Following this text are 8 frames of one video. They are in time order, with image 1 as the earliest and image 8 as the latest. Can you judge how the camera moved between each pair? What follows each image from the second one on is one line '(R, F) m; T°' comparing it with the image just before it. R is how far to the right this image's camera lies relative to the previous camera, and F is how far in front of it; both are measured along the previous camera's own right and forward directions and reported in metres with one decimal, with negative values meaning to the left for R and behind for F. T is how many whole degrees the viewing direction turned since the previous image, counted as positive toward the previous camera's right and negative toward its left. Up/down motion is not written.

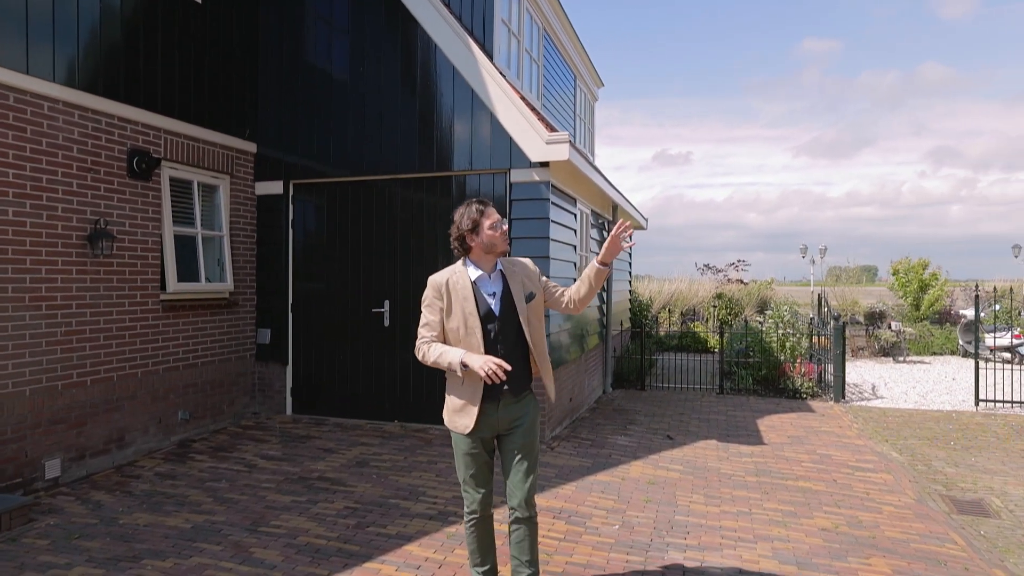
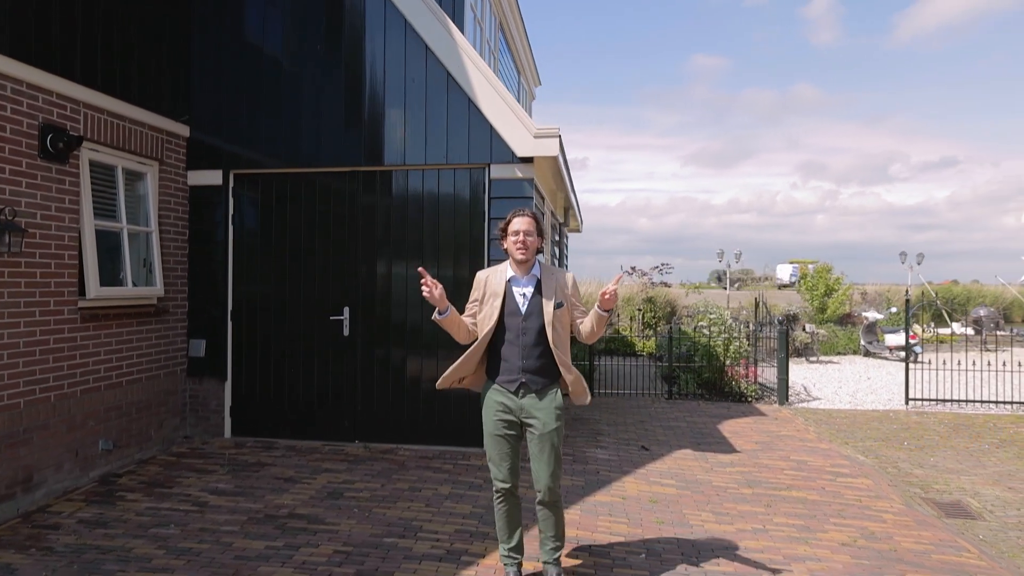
(-0.8, +0.6) m; +9°
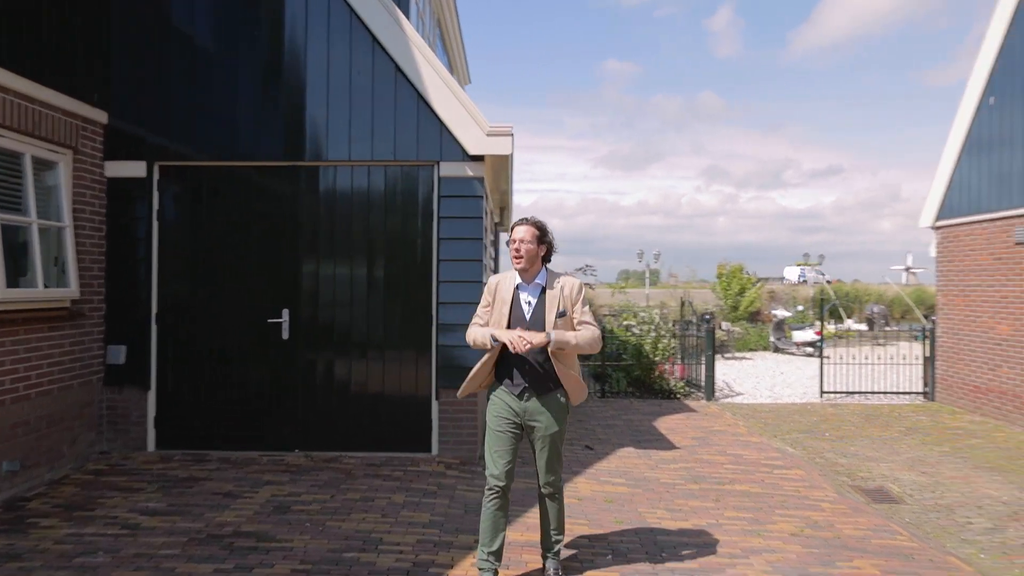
(-0.3, +0.1) m; +8°
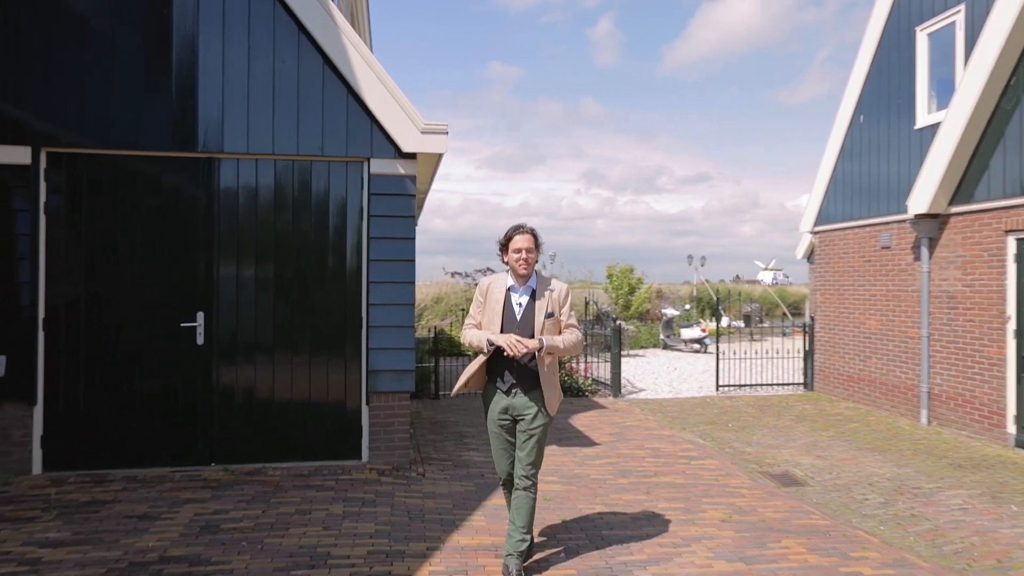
(-0.4, +0.1) m; +10°
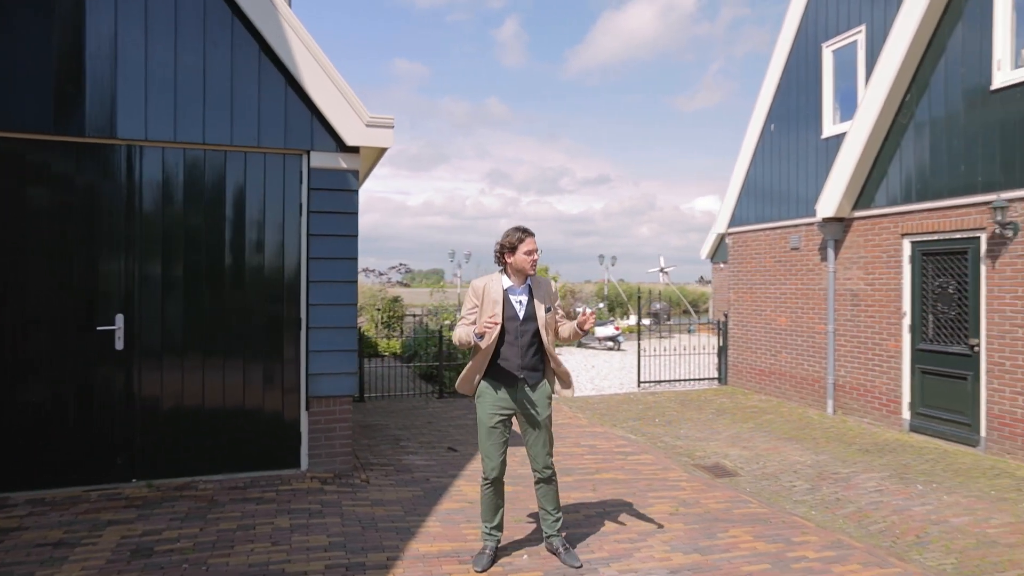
(-0.4, +0.1) m; +8°
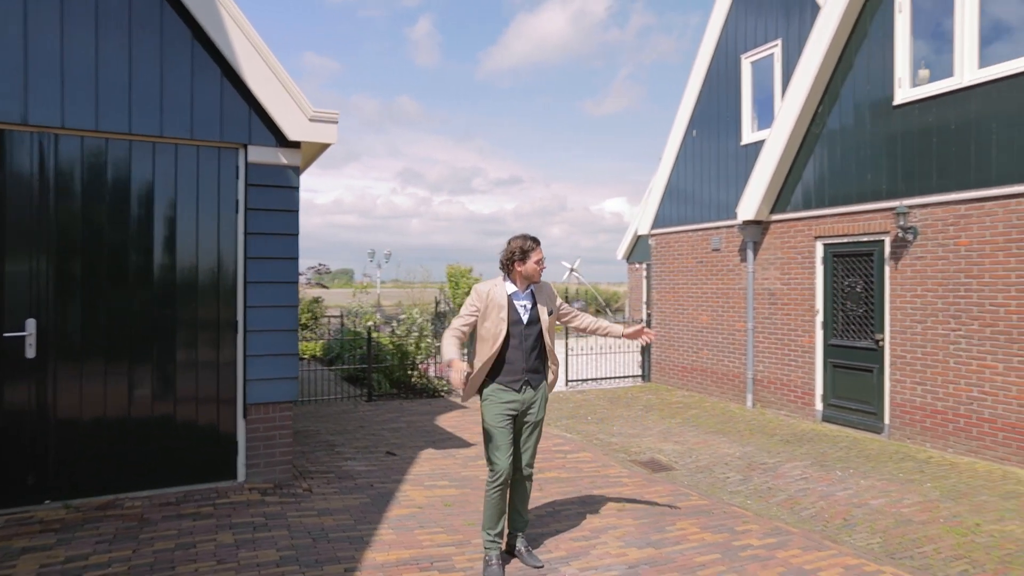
(-0.3, +0.1) m; +8°
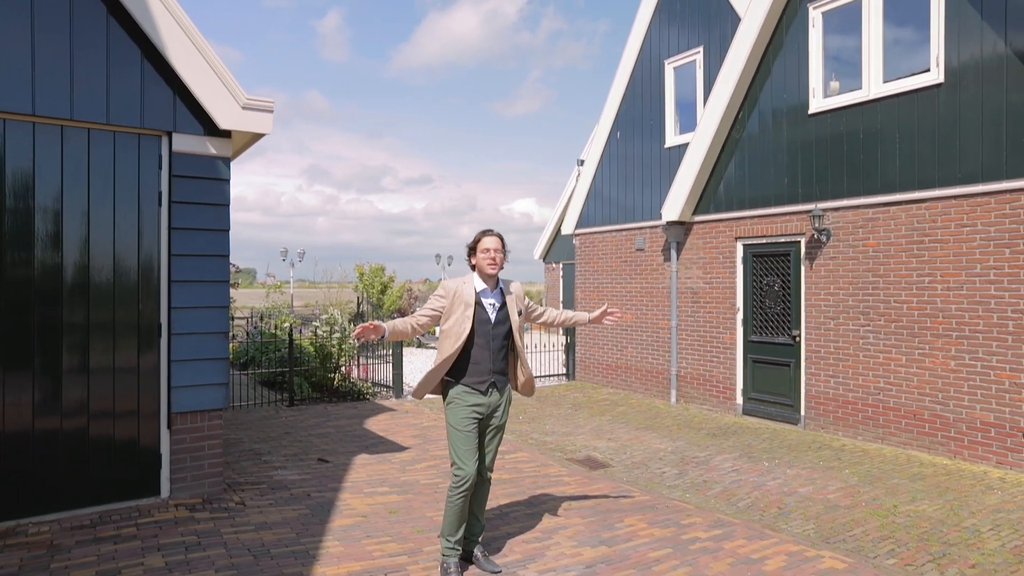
(-0.3, +0.1) m; +8°
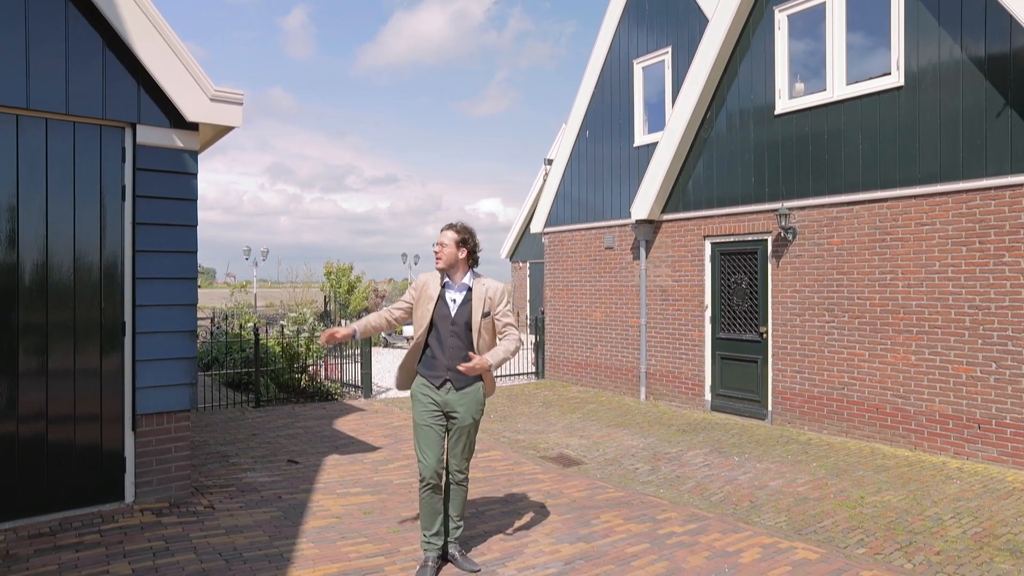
(-0.1, 0.0) m; +3°
